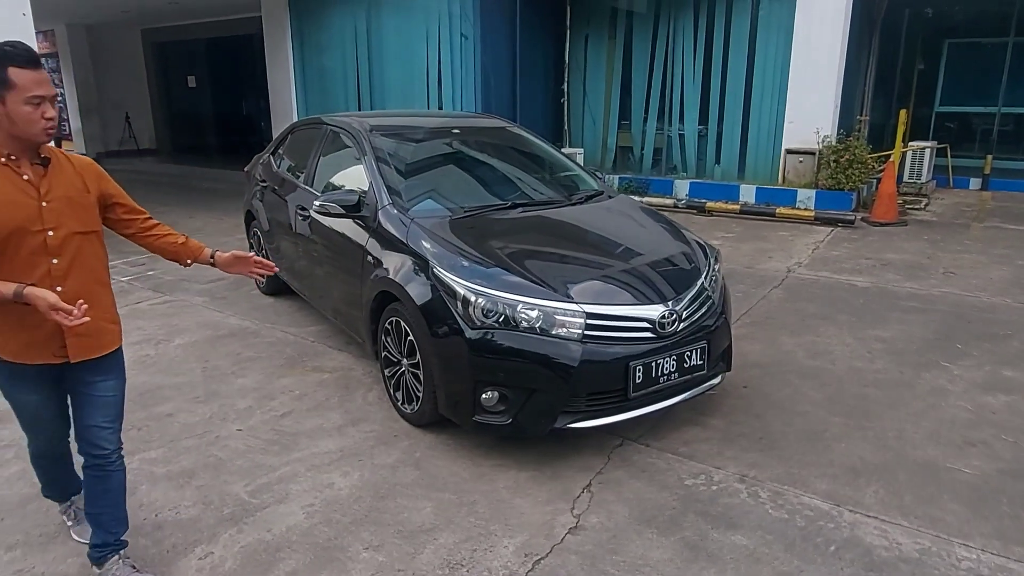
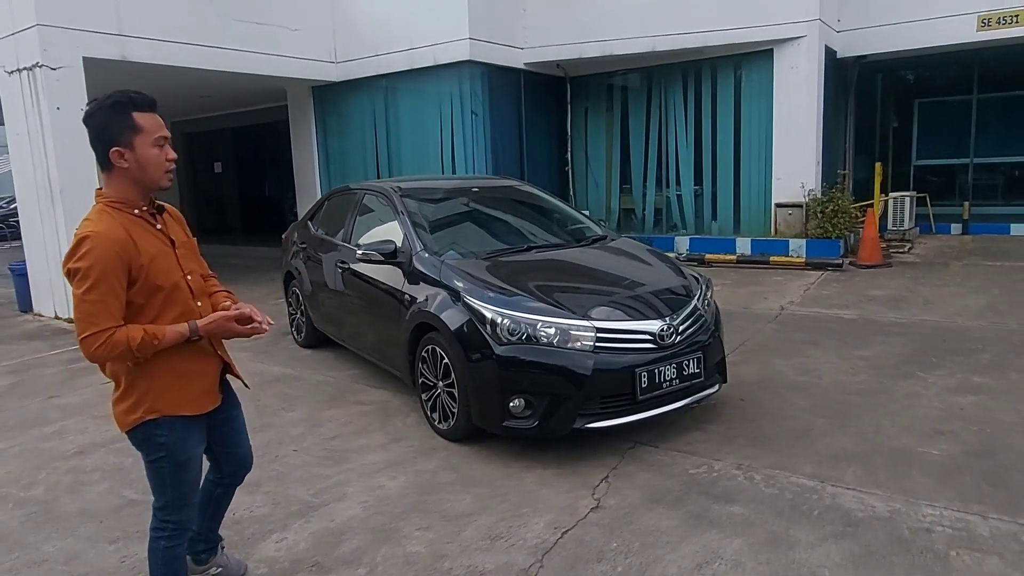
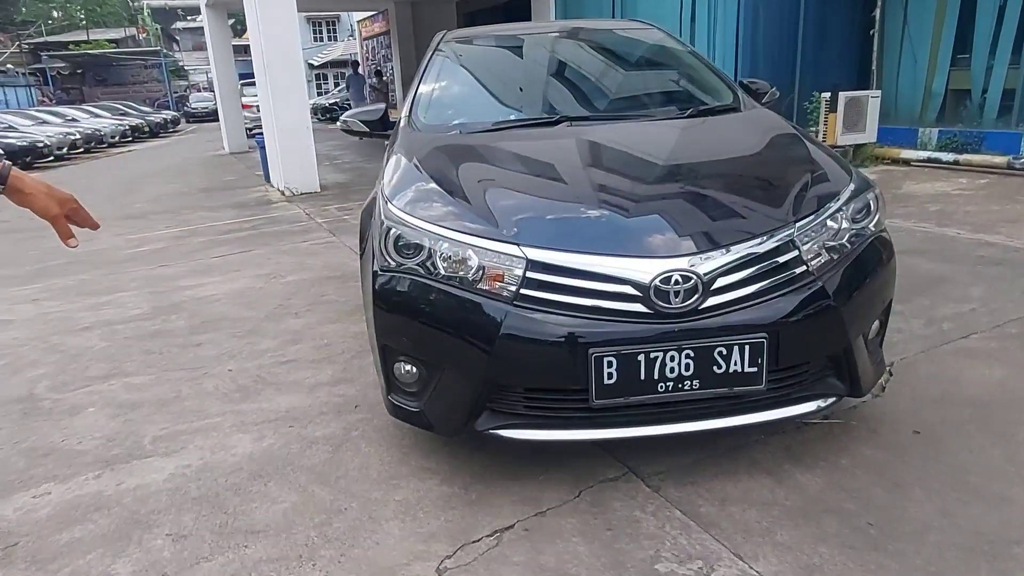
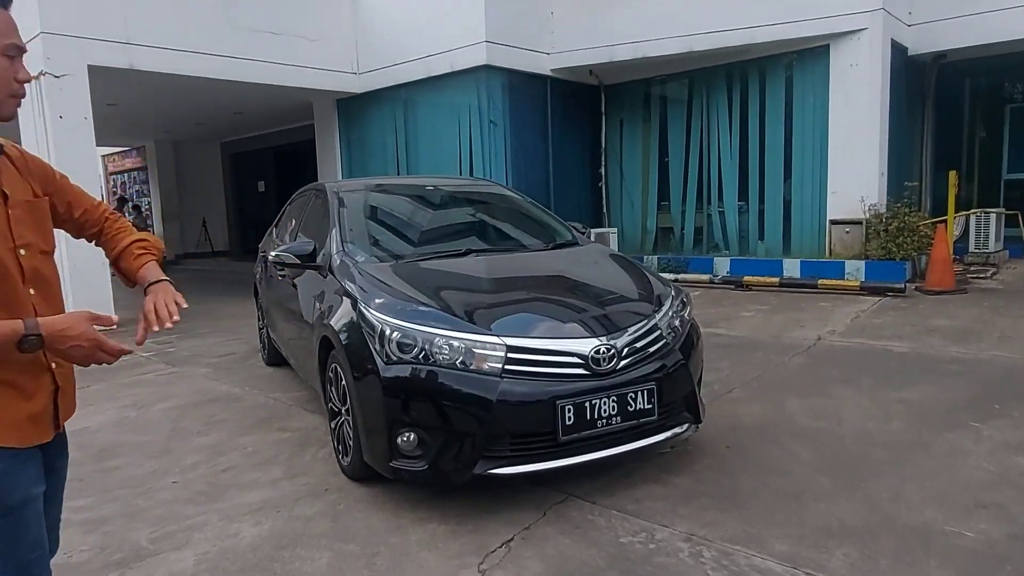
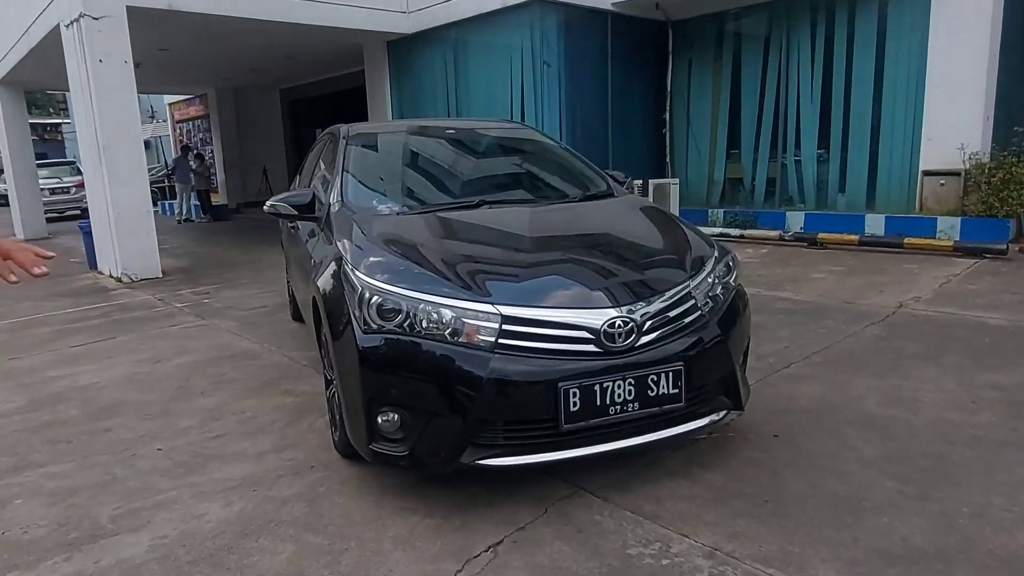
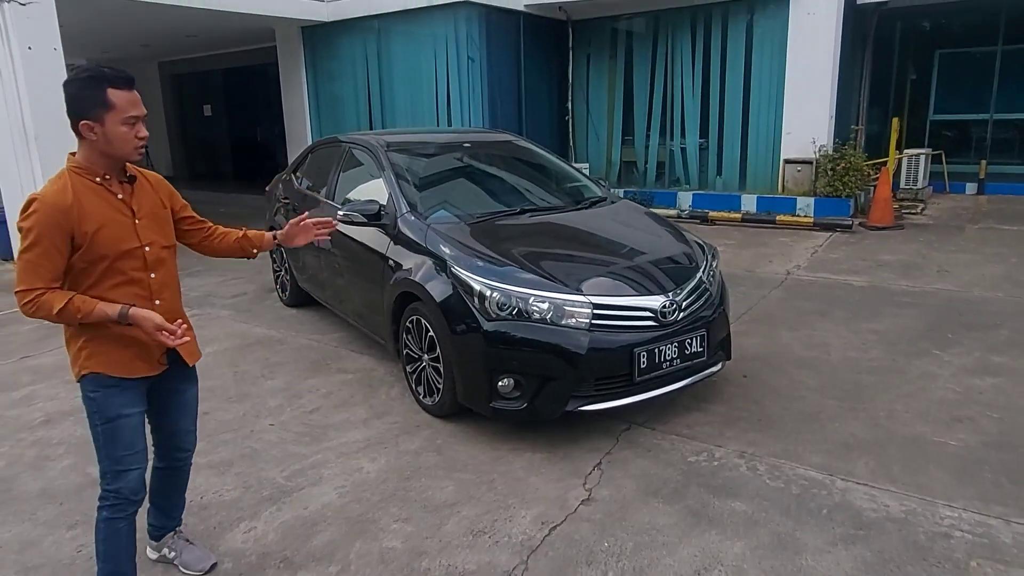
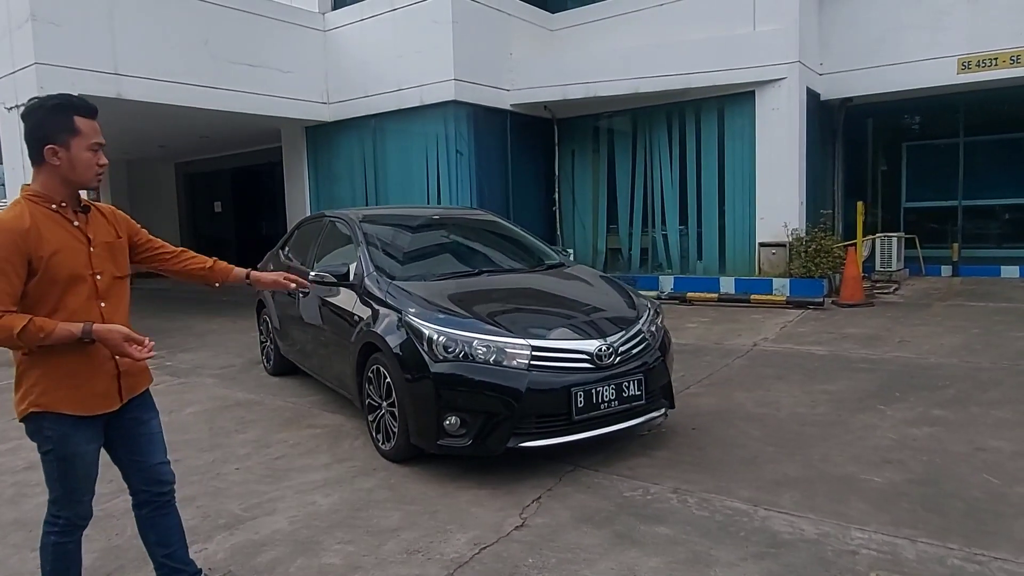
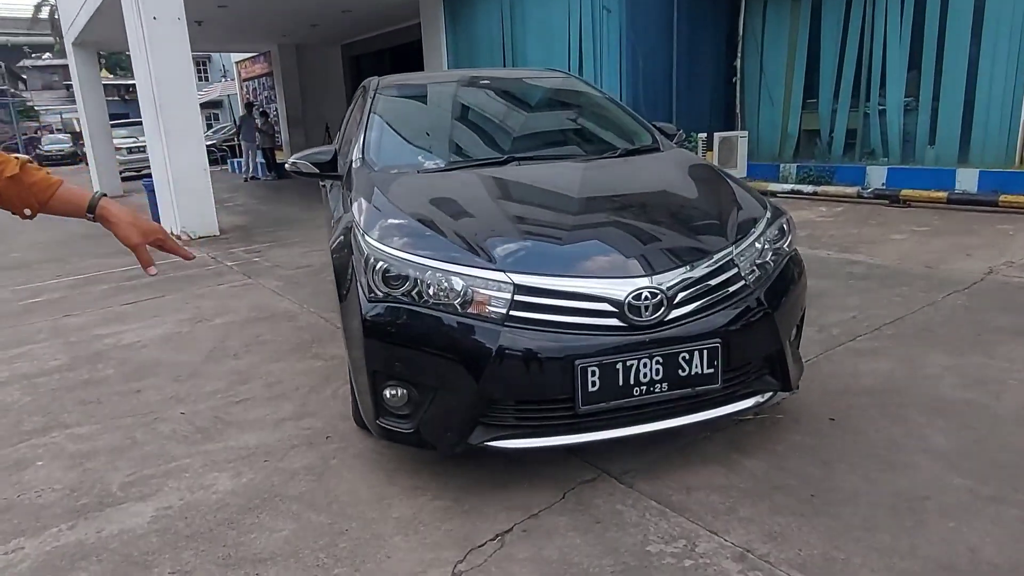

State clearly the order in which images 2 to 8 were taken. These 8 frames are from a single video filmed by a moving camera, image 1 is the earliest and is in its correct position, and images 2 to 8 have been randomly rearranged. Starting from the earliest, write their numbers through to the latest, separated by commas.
6, 2, 7, 4, 5, 8, 3
